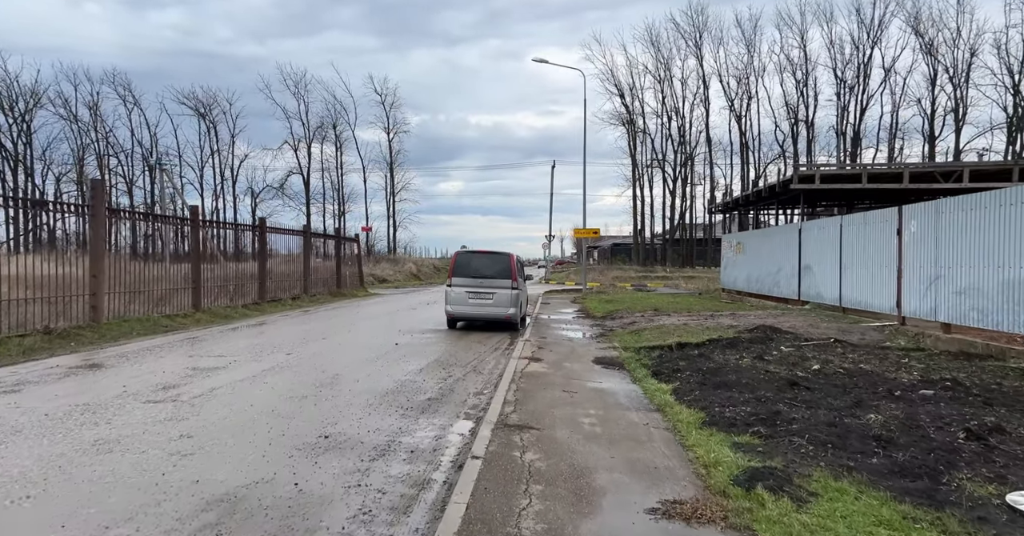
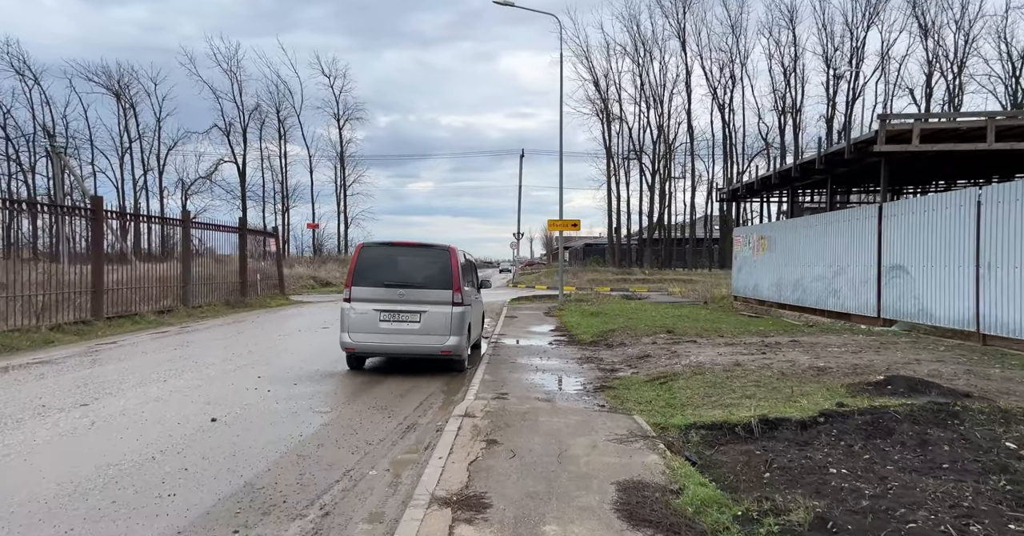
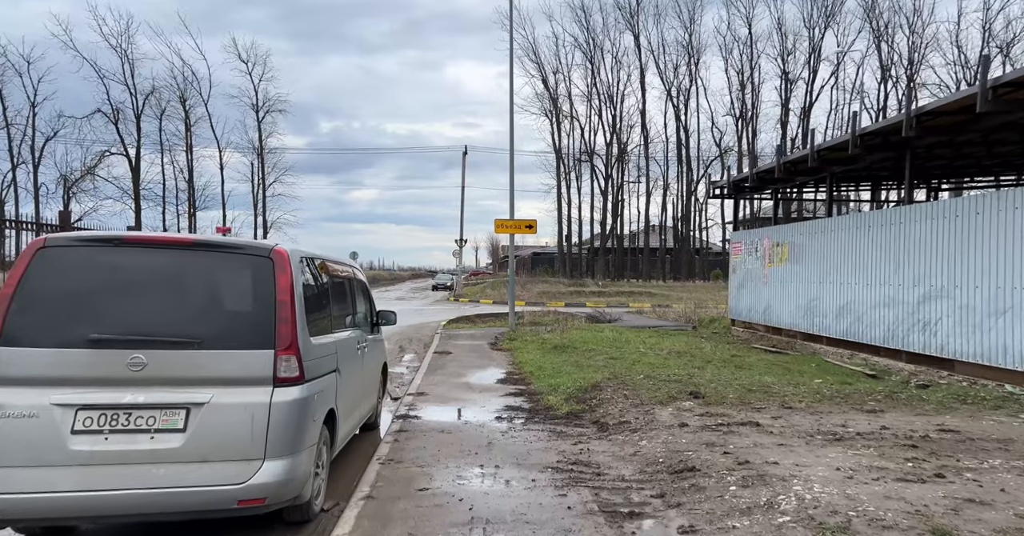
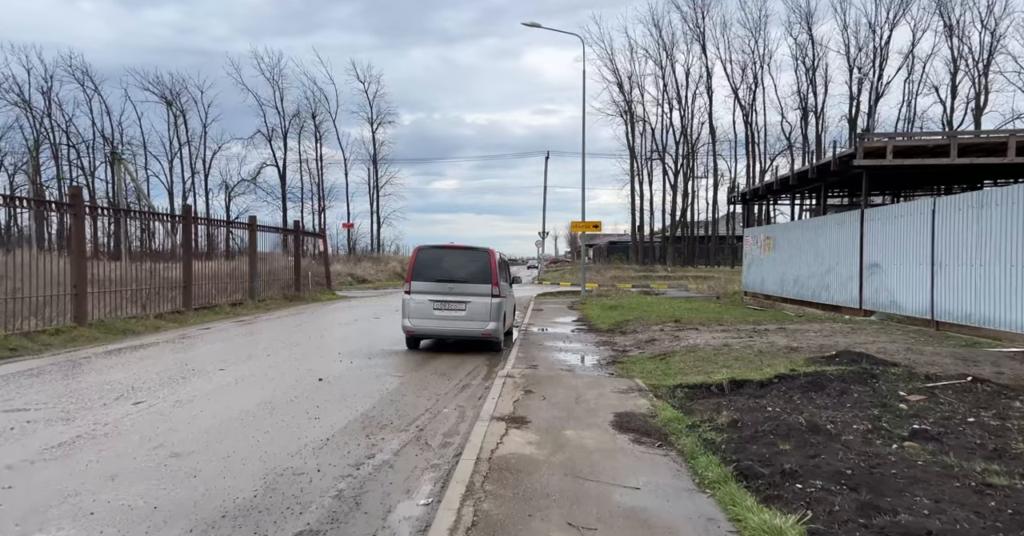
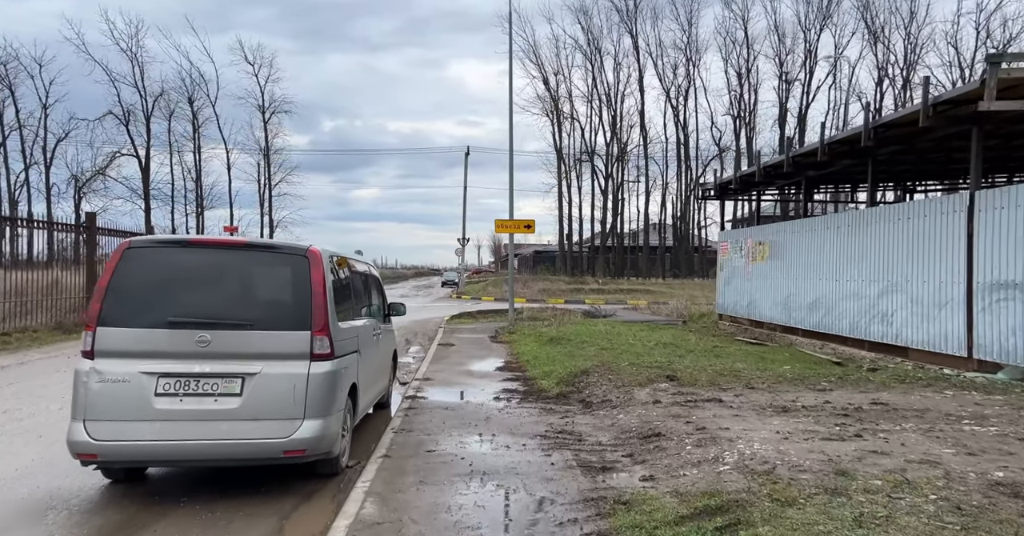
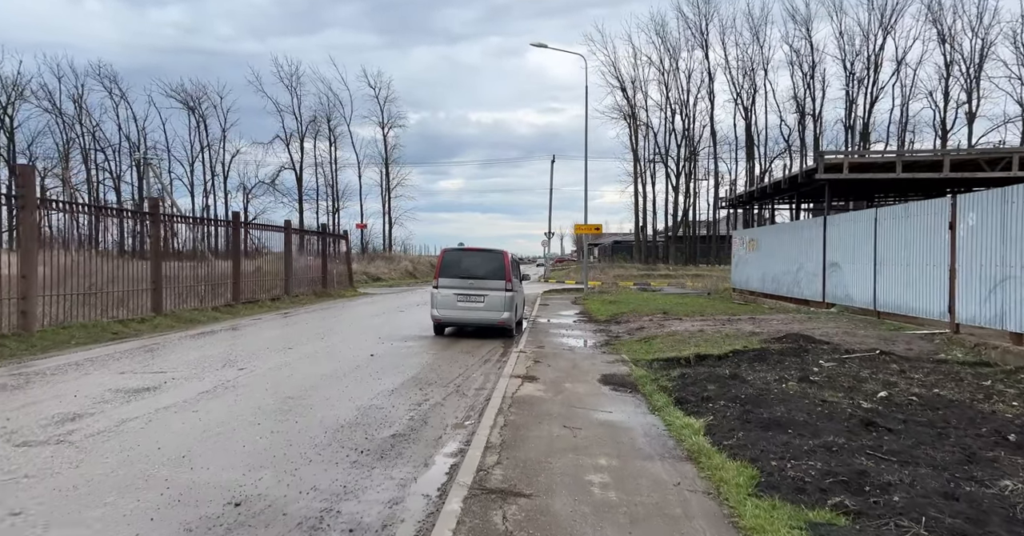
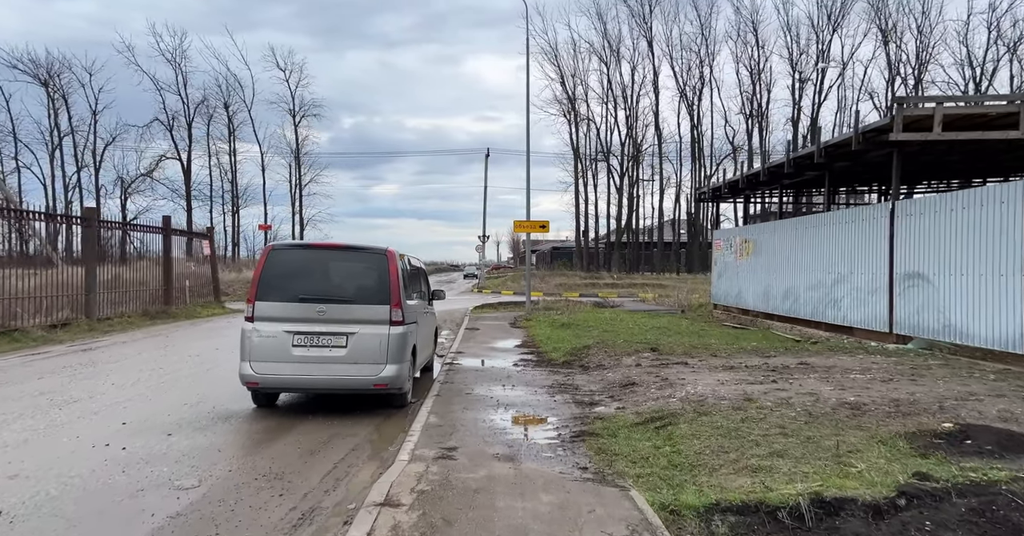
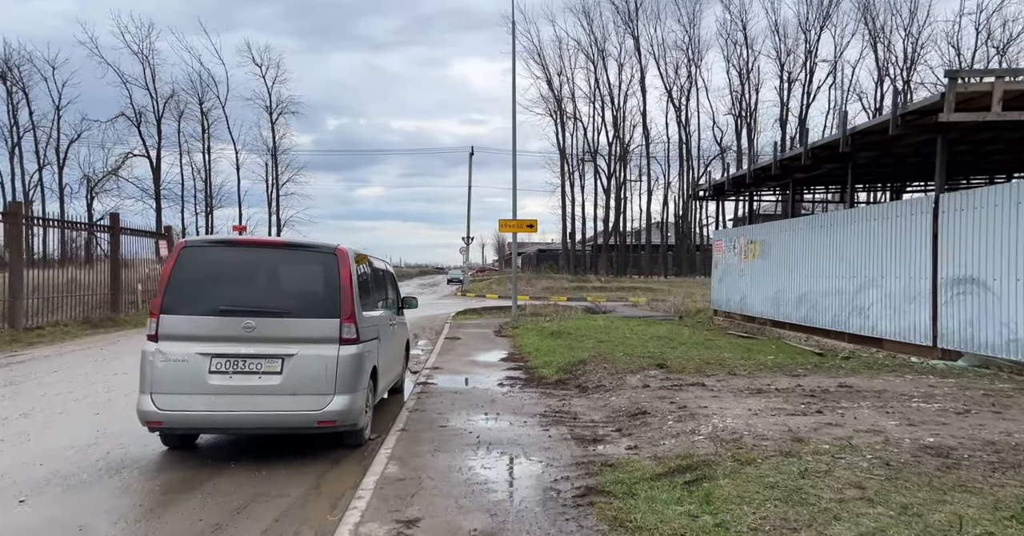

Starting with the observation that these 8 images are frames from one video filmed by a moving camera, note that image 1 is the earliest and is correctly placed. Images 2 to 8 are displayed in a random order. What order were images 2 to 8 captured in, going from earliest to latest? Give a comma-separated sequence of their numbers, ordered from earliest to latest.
6, 4, 2, 7, 8, 5, 3
